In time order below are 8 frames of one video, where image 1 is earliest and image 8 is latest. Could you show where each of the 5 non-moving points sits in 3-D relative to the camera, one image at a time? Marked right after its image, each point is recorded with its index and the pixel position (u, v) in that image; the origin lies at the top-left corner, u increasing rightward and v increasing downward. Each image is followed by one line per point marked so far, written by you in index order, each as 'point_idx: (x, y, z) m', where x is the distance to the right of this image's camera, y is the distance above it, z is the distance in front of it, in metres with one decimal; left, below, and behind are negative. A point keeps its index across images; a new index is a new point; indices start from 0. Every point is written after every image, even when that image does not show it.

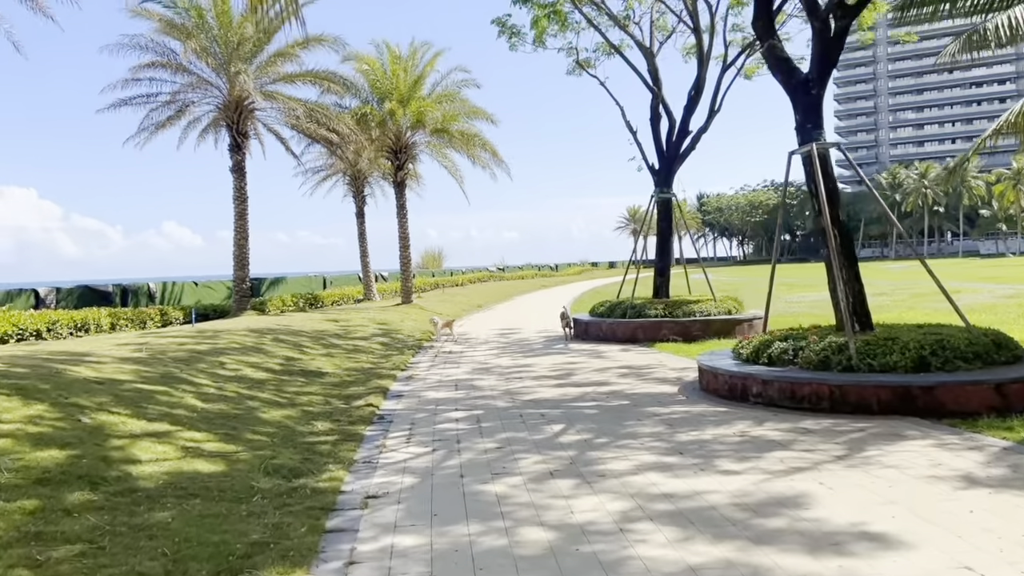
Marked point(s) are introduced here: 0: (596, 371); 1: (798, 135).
0: (+1.2, -1.2, +11.9) m
1: (+3.5, +1.8, +10.1) m
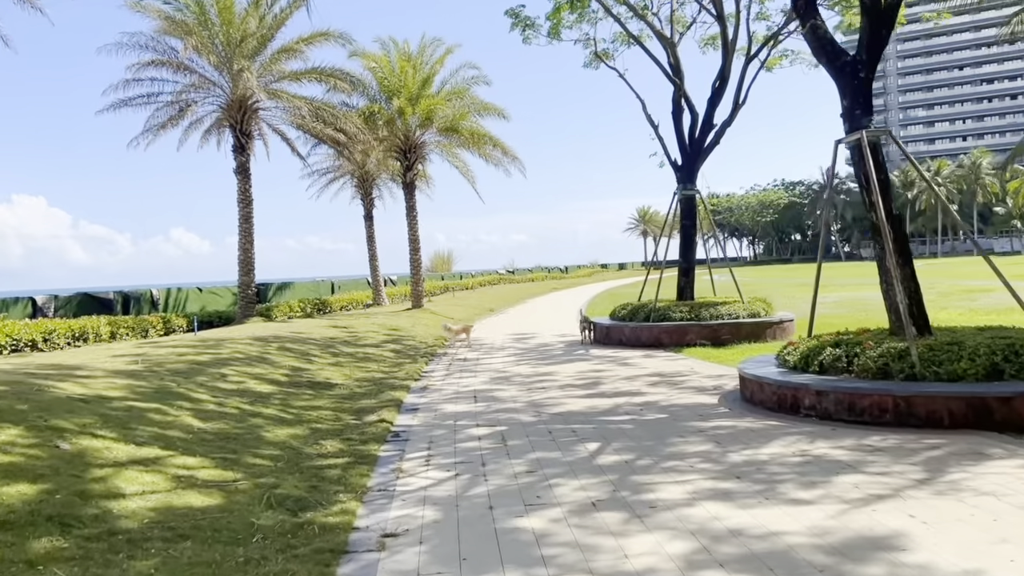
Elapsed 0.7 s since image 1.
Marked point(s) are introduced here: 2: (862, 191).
0: (+1.5, -1.2, +11.1) m
1: (+3.7, +1.8, +9.3) m
2: (+3.9, +1.1, +9.3) m
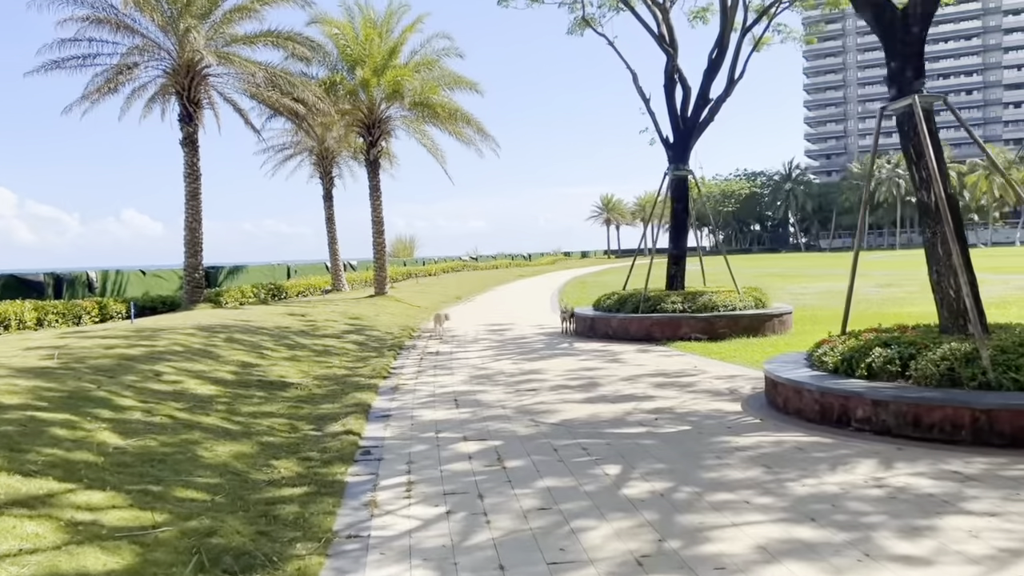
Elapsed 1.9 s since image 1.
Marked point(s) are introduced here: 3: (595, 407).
0: (+1.3, -1.1, +9.8) m
1: (+3.6, +1.9, +8.0) m
2: (+3.8, +1.2, +8.0) m
3: (+0.8, -1.2, +8.3) m
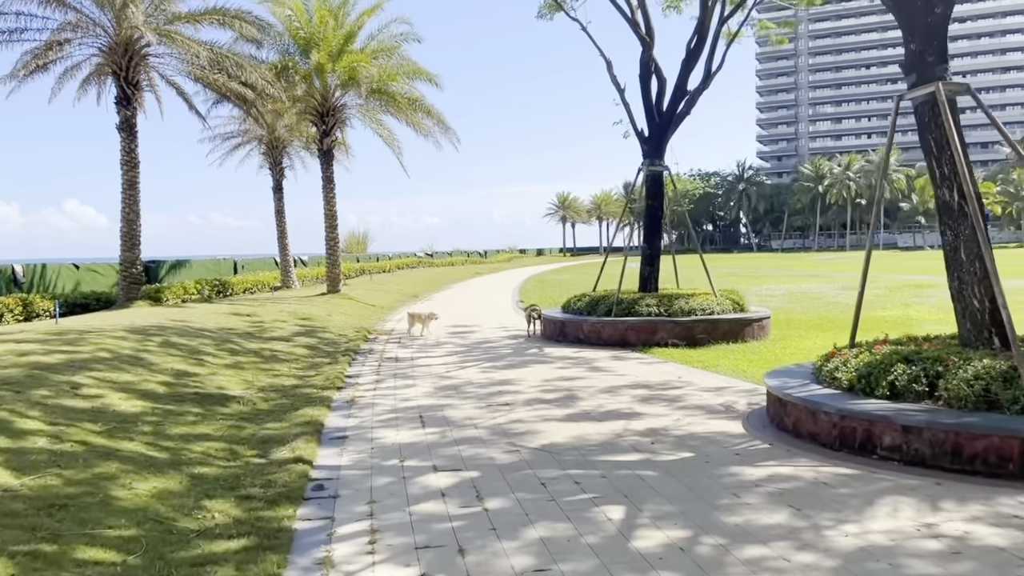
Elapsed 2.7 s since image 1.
0: (+1.0, -1.1, +8.9) m
1: (+3.5, +1.9, +7.2) m
2: (+3.6, +1.1, +7.2) m
3: (+0.6, -1.2, +7.4) m
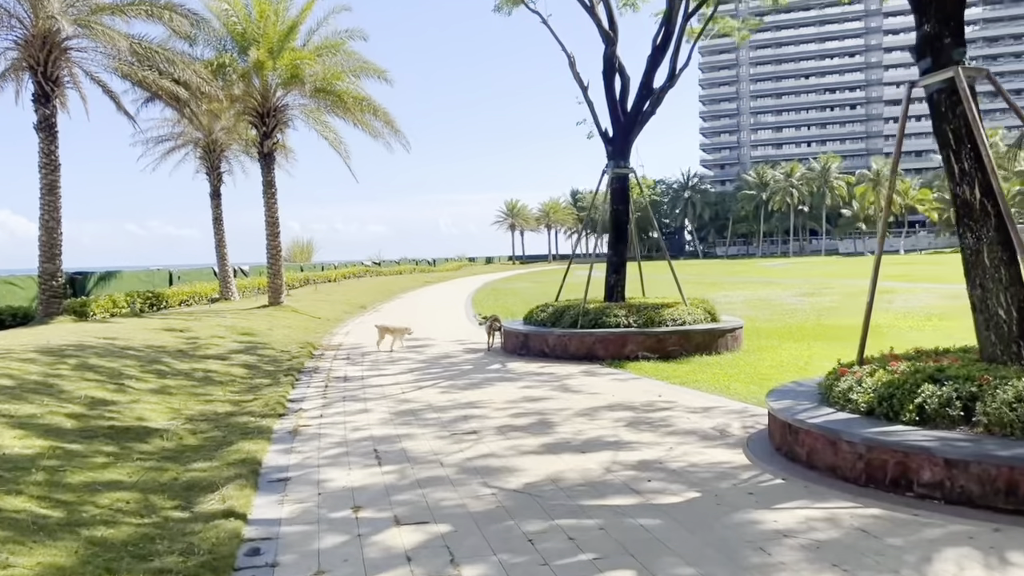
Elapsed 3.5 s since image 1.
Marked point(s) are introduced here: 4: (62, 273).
0: (+0.7, -1.2, +7.9) m
1: (+3.2, +1.8, +6.5) m
2: (+3.4, +1.0, +6.5) m
3: (+0.4, -1.3, +6.4) m
4: (-9.4, +0.3, +17.5) m
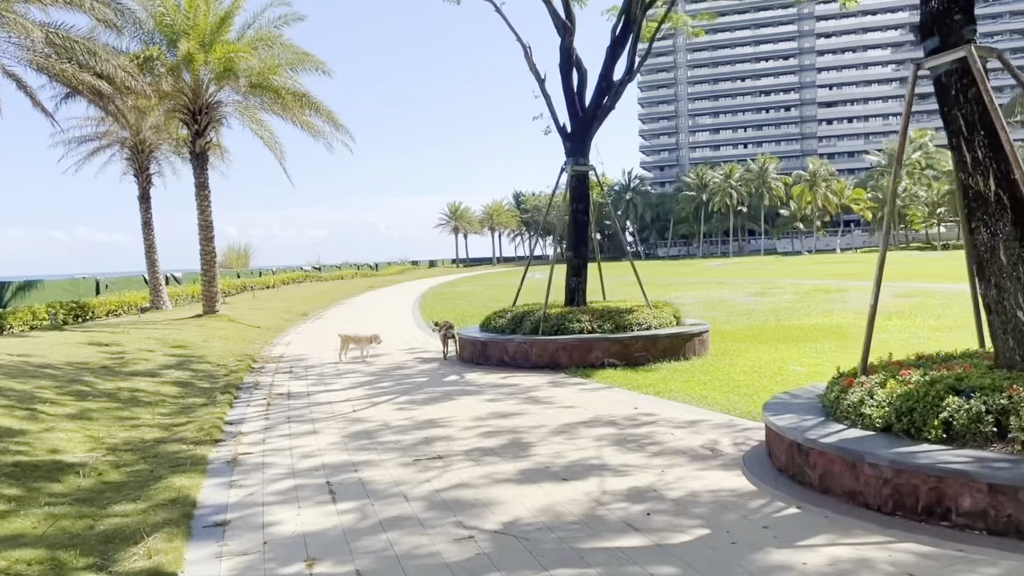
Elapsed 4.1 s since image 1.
0: (+0.4, -1.3, +7.2) m
1: (+3.0, +1.8, +5.9) m
2: (+3.1, +1.0, +5.9) m
3: (+0.2, -1.4, +5.6) m
4: (-10.3, +0.1, +16.1) m
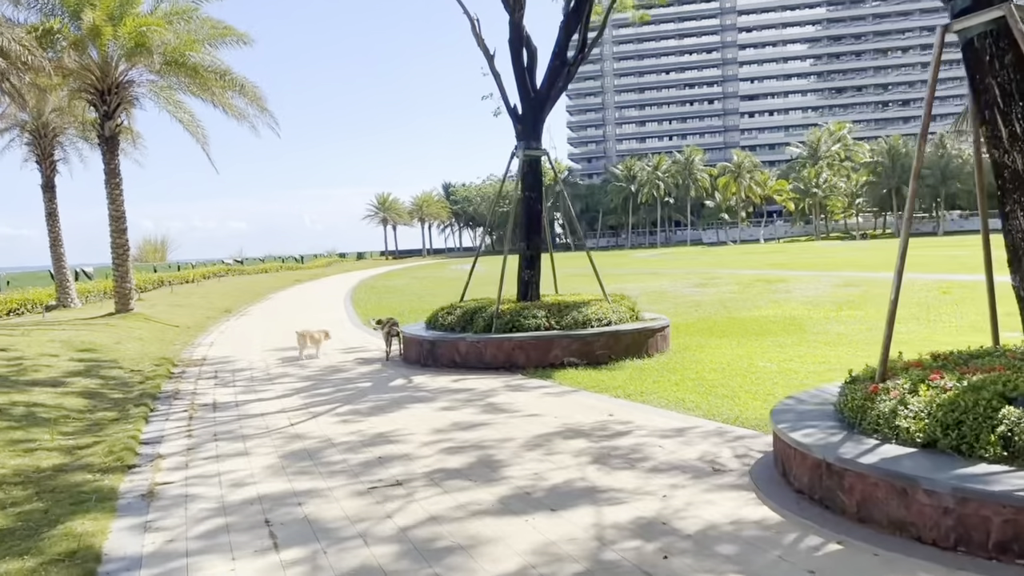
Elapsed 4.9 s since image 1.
0: (+0.2, -1.2, +6.3) m
1: (+2.8, +1.8, +5.2) m
2: (+3.0, +1.1, +5.2) m
3: (+0.1, -1.3, +4.7) m
4: (-11.3, +0.1, +14.2) m
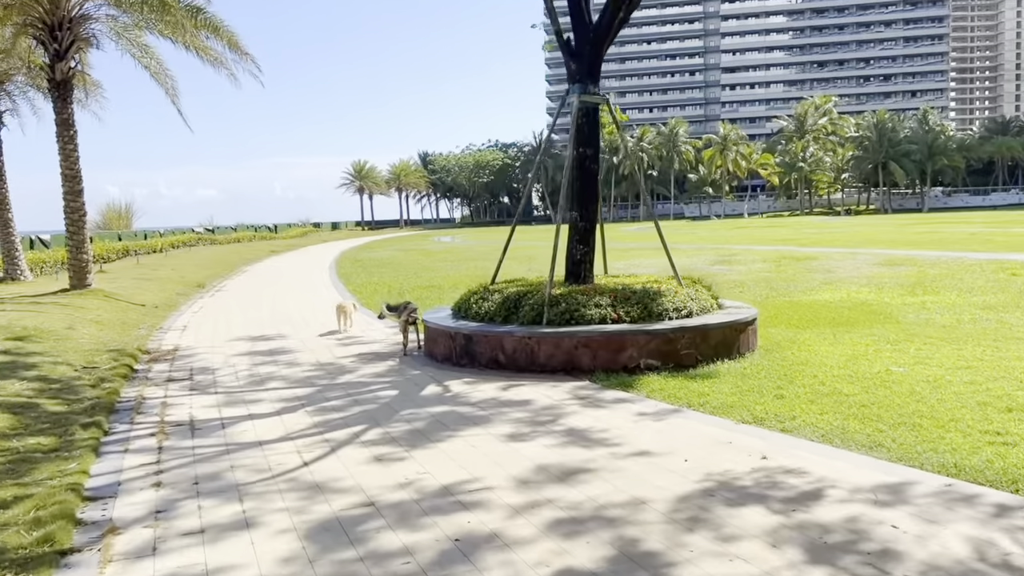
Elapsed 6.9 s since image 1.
0: (+0.9, -1.2, +4.0) m
1: (+3.6, +1.8, +2.9) m
2: (+3.8, +1.0, +3.0) m
3: (+0.9, -1.3, +2.4) m
4: (-10.8, +0.5, +11.5) m
